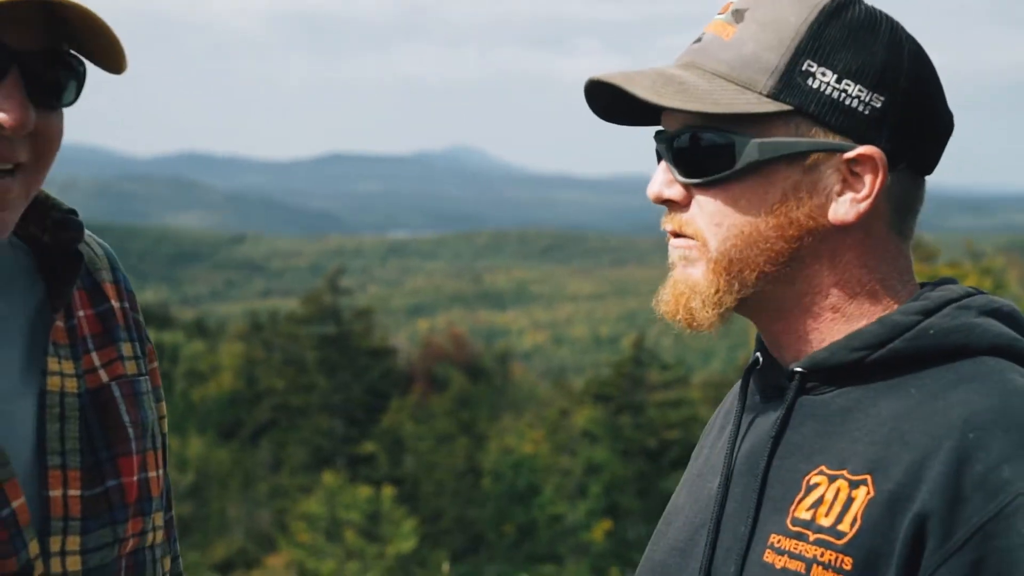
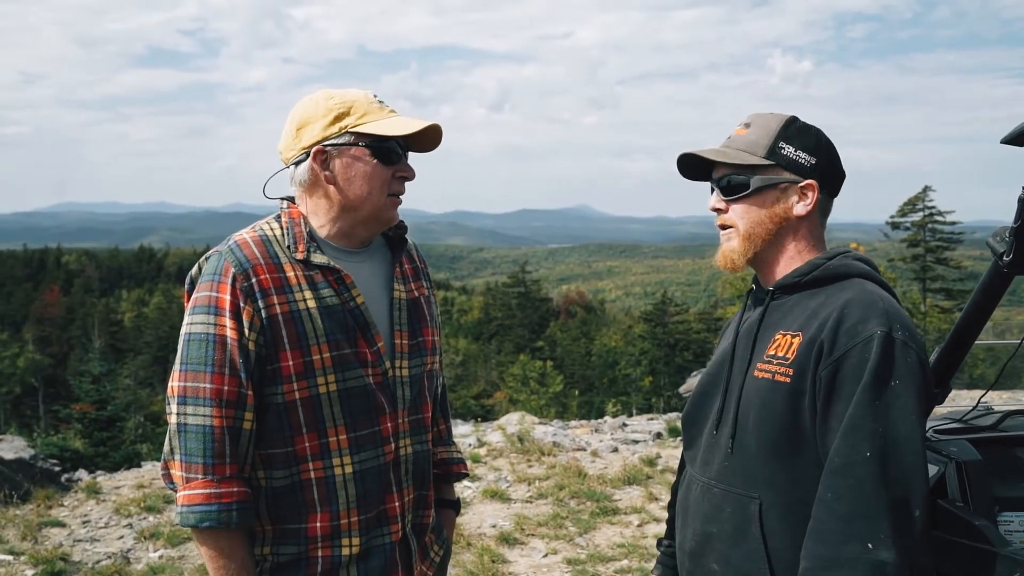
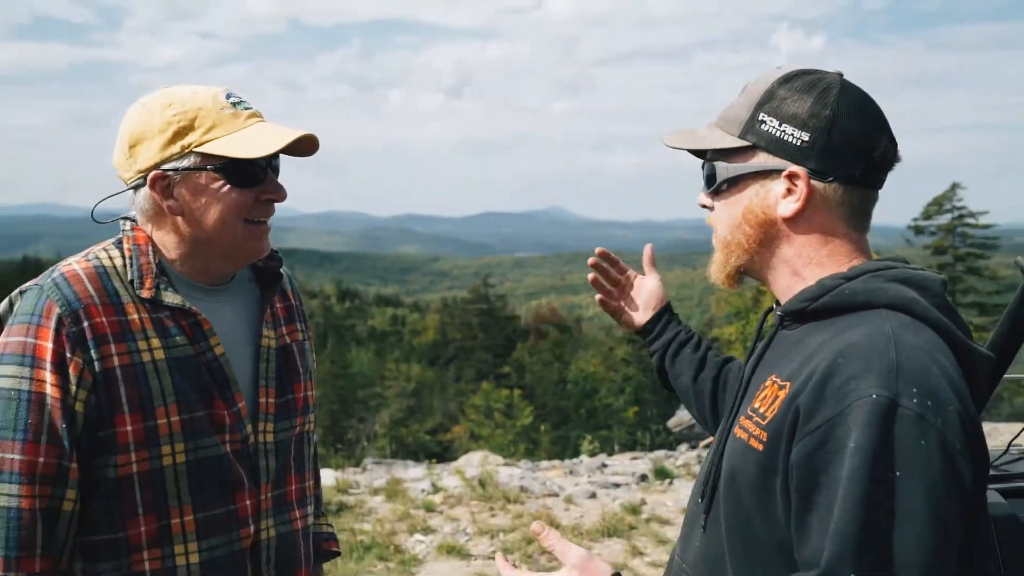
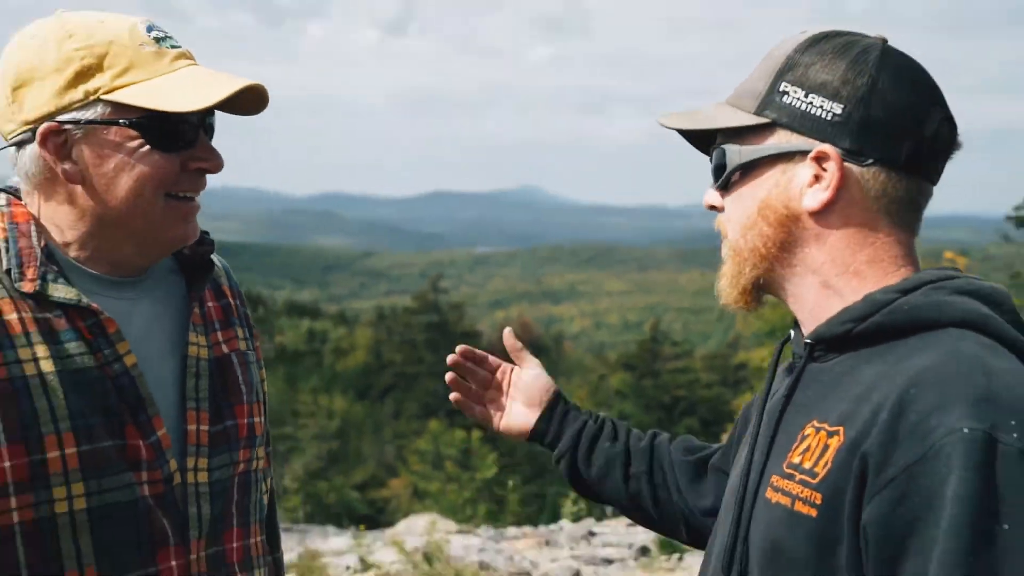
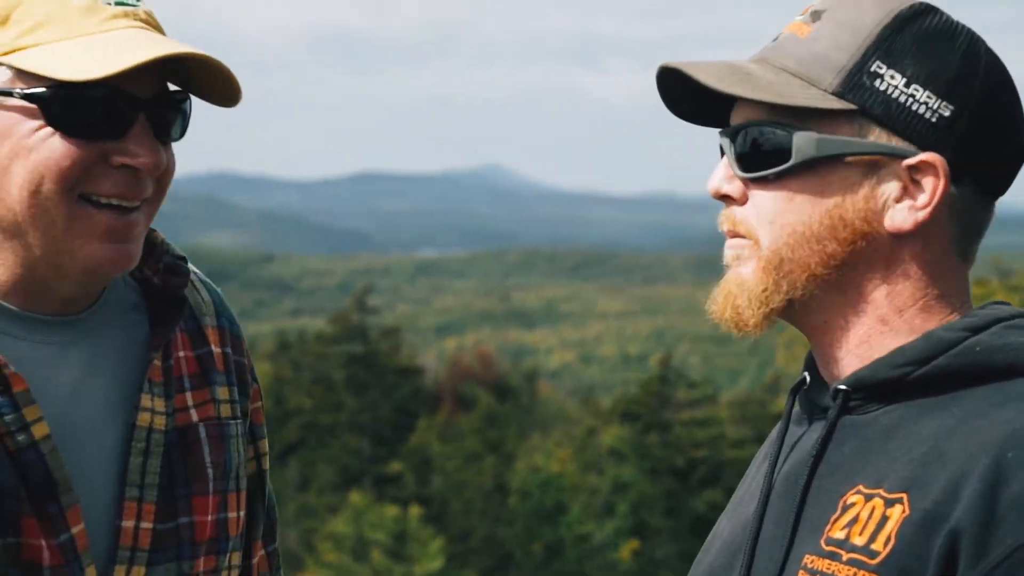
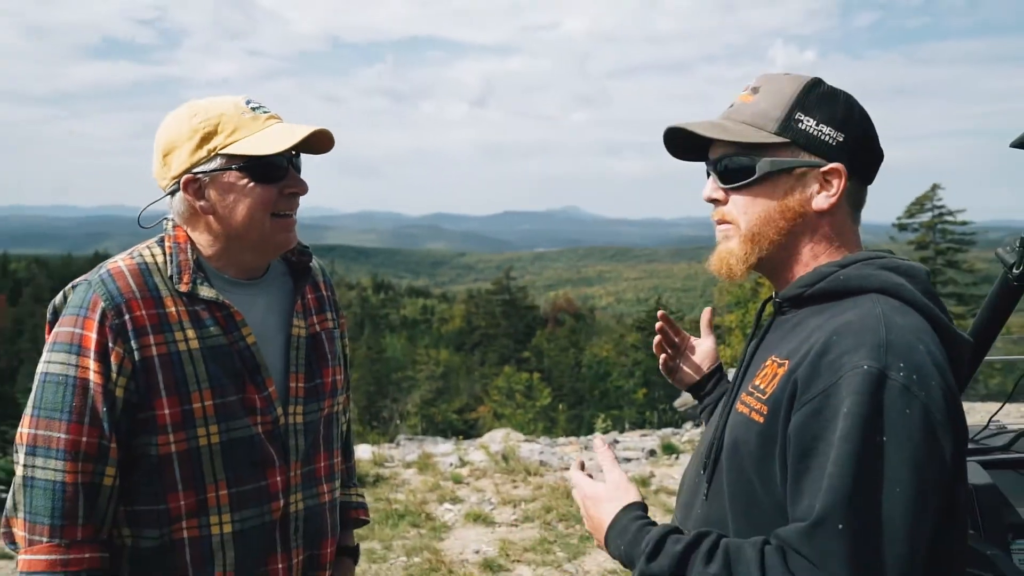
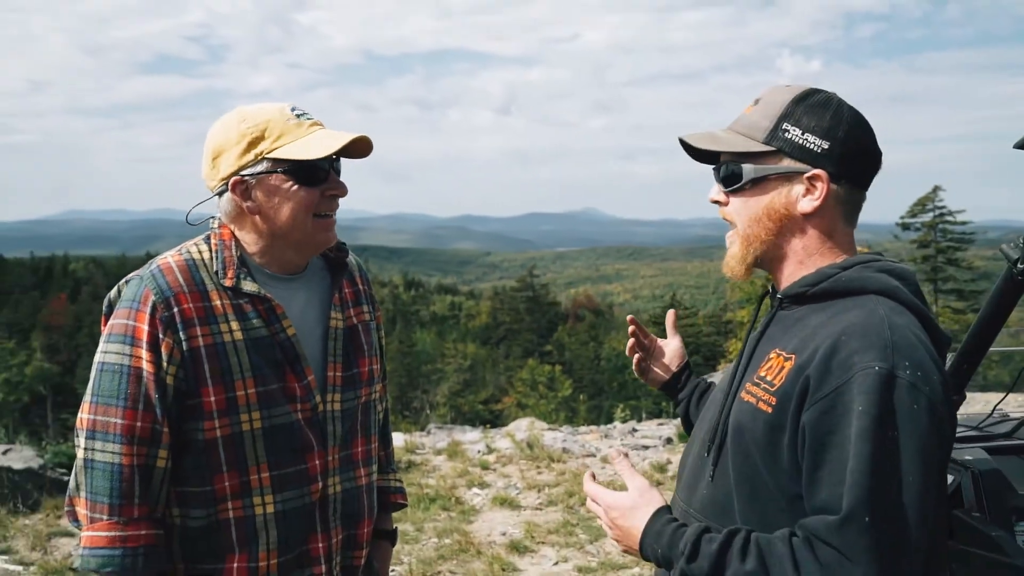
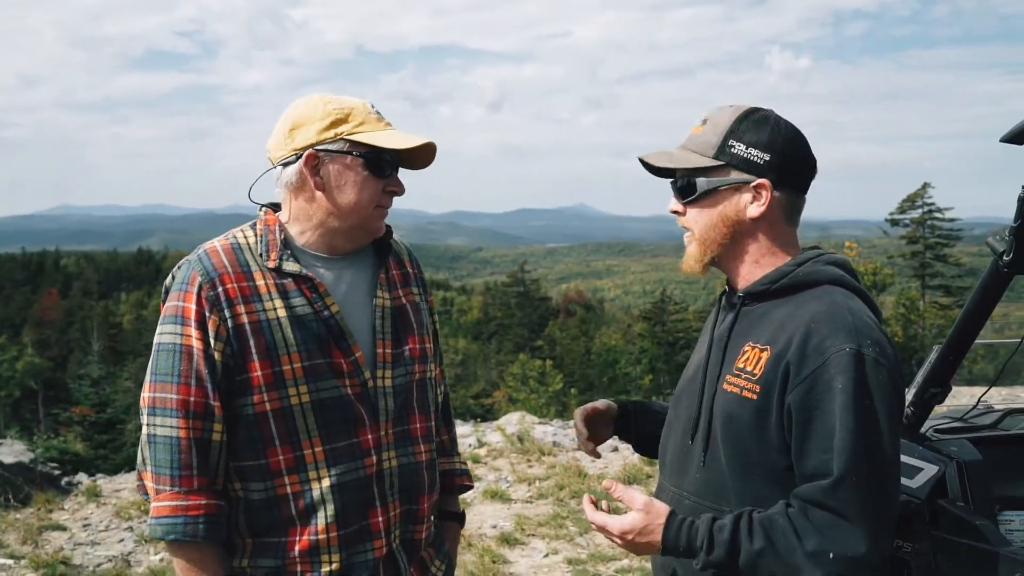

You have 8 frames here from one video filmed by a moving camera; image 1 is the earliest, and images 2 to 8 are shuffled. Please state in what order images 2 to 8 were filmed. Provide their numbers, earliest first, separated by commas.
5, 4, 3, 6, 7, 8, 2
